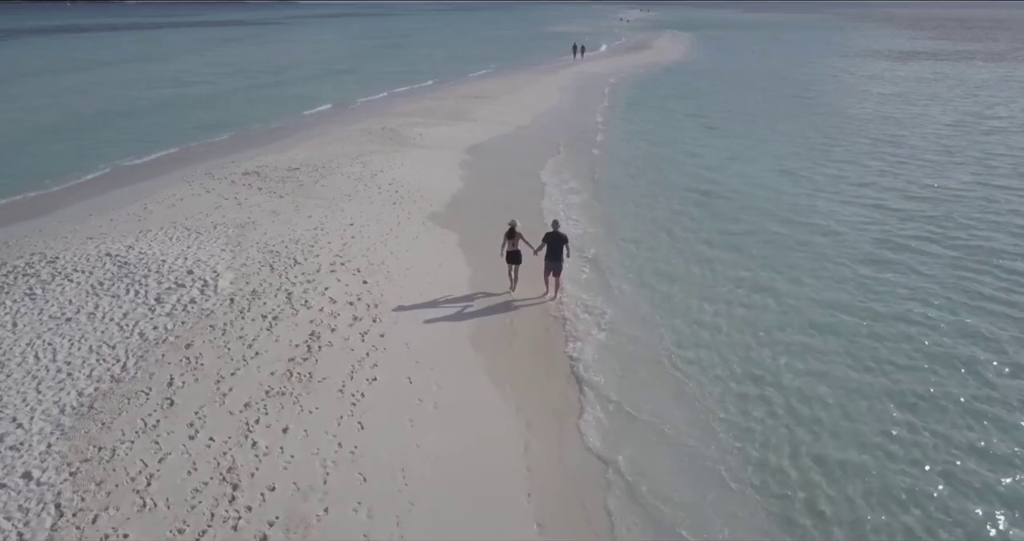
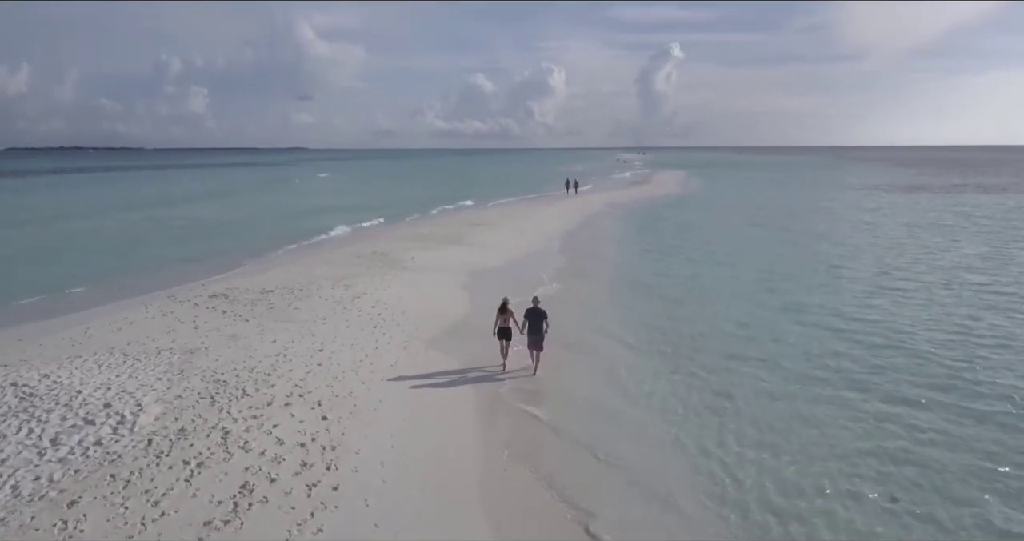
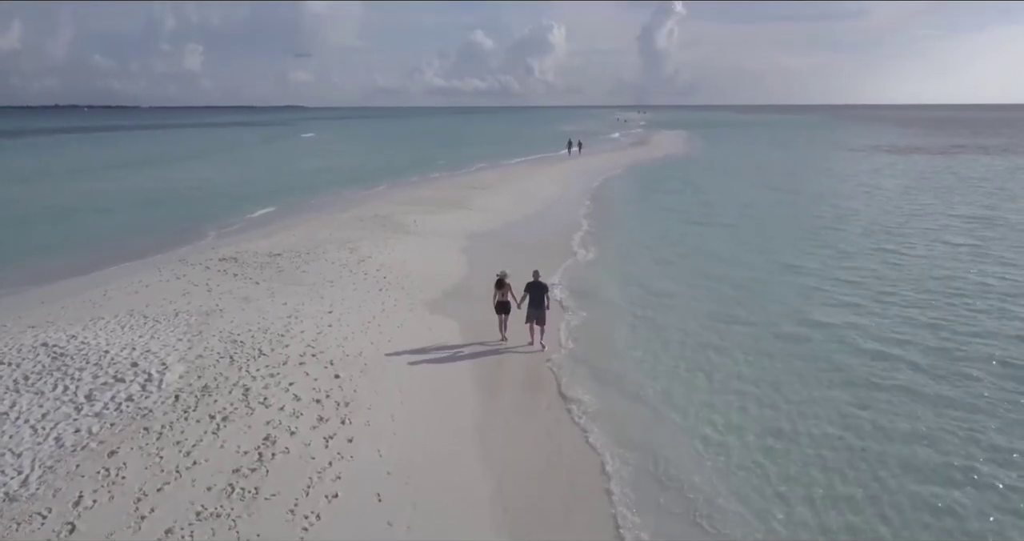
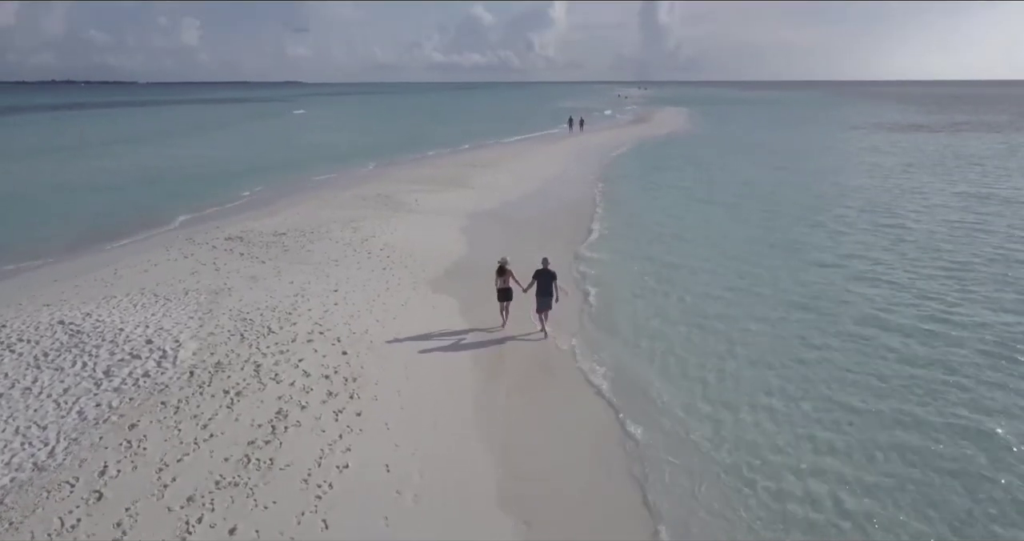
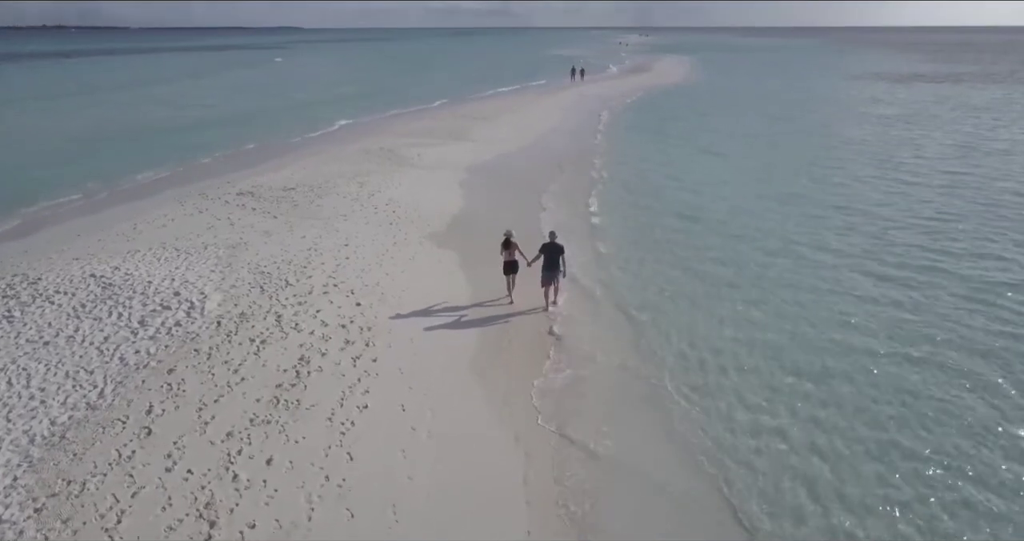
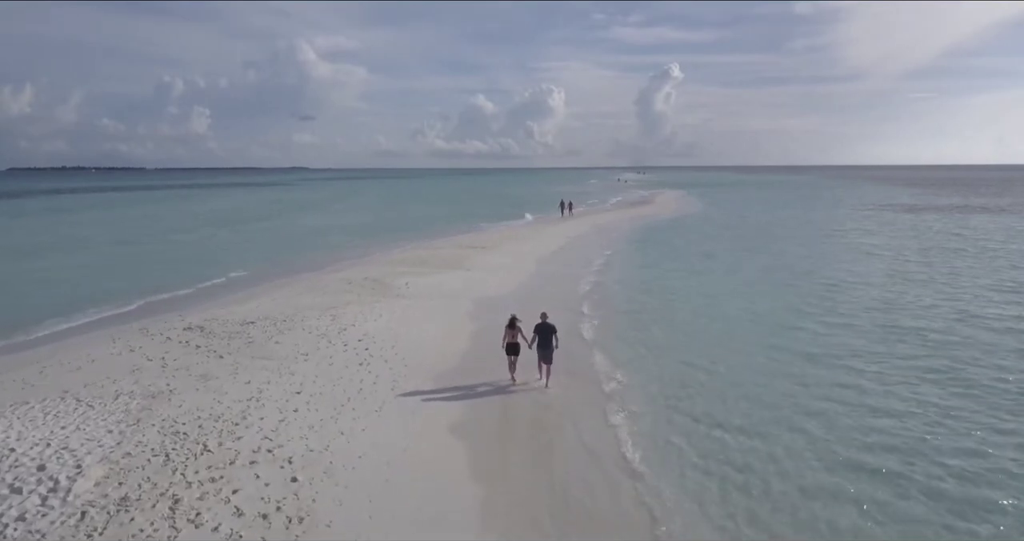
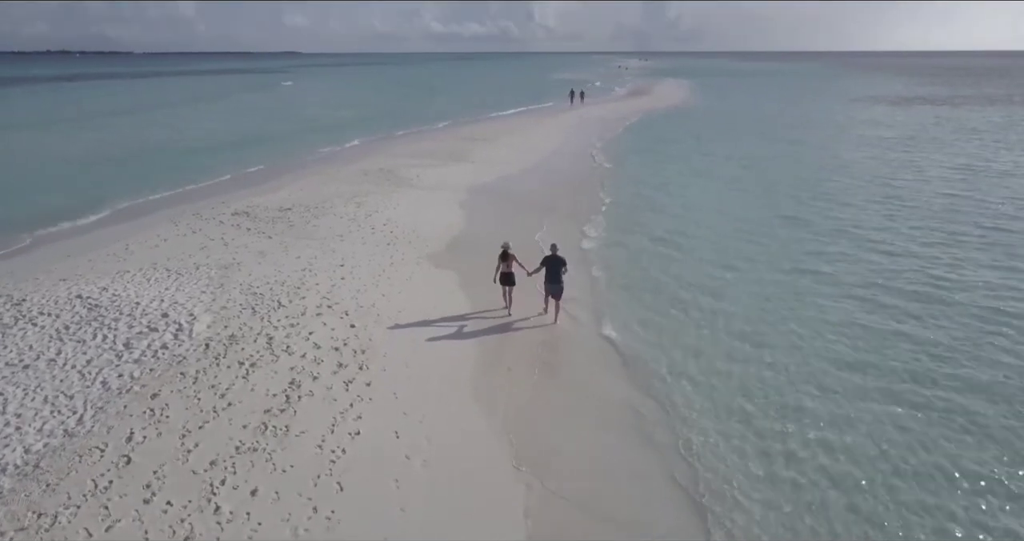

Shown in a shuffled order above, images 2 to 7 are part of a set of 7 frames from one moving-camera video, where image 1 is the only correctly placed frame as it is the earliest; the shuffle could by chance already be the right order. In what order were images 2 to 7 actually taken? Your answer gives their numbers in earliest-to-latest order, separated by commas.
5, 7, 4, 3, 2, 6
